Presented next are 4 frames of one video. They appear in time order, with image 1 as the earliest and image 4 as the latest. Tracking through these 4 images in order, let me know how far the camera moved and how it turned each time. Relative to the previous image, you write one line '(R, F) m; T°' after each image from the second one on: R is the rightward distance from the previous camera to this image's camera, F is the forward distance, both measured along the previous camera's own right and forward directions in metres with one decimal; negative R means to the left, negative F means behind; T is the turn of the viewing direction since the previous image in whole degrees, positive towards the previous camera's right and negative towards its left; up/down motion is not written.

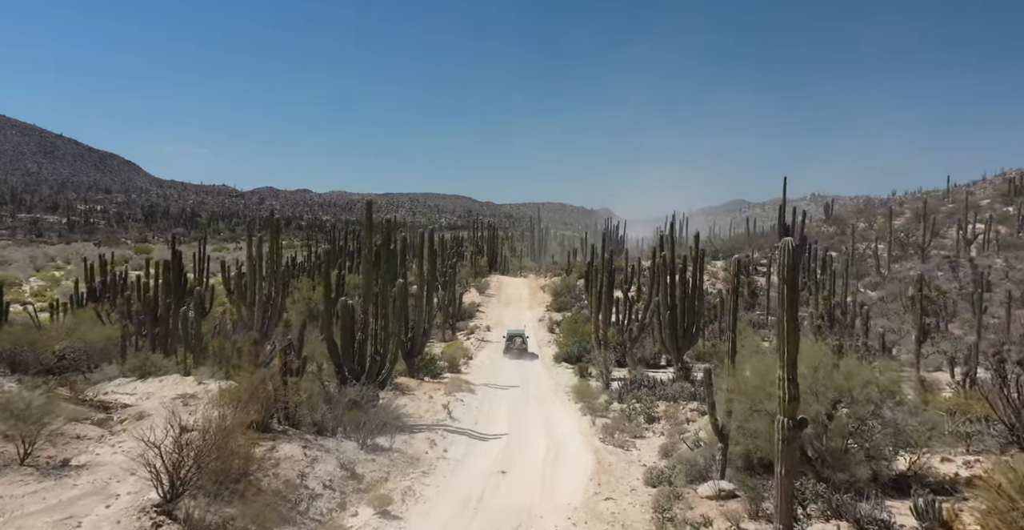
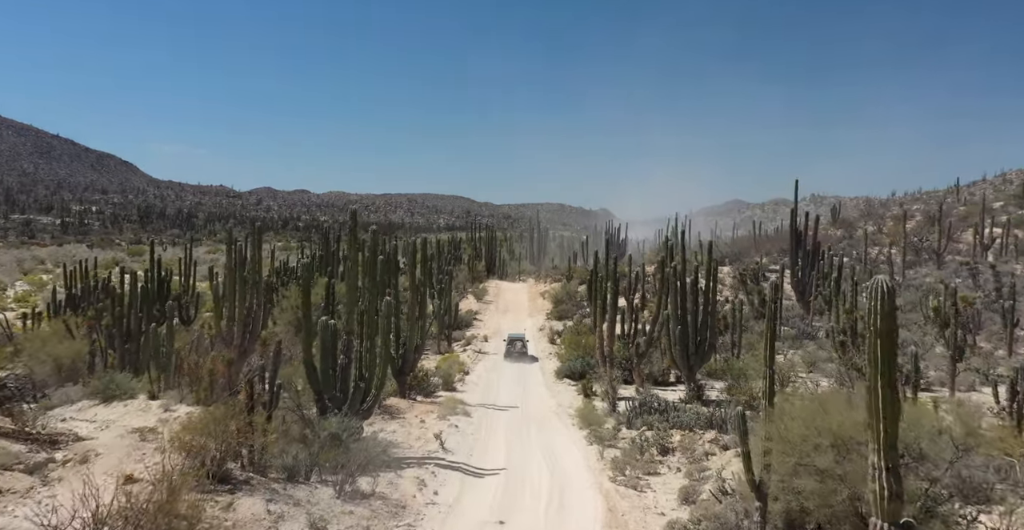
(0.0, +1.2) m; 0°
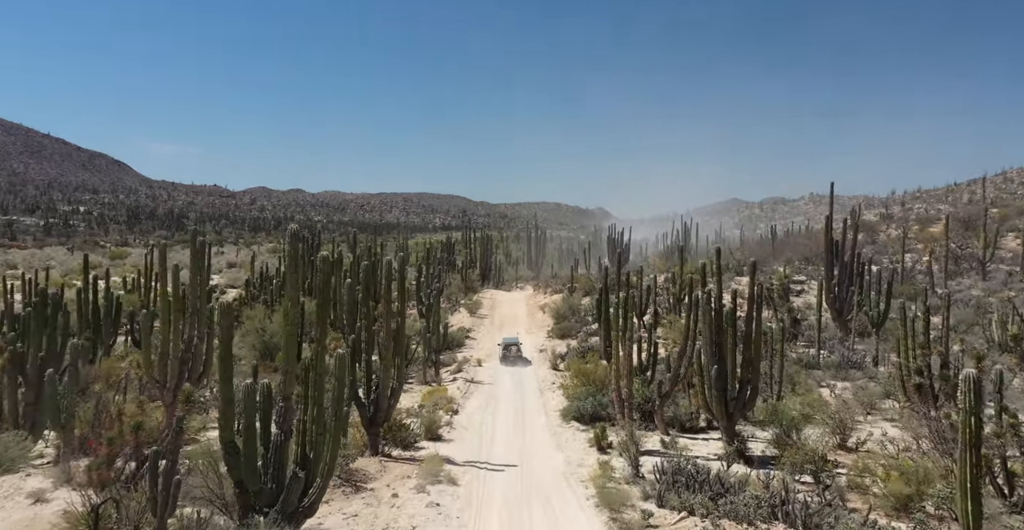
(0.0, +3.0) m; 0°
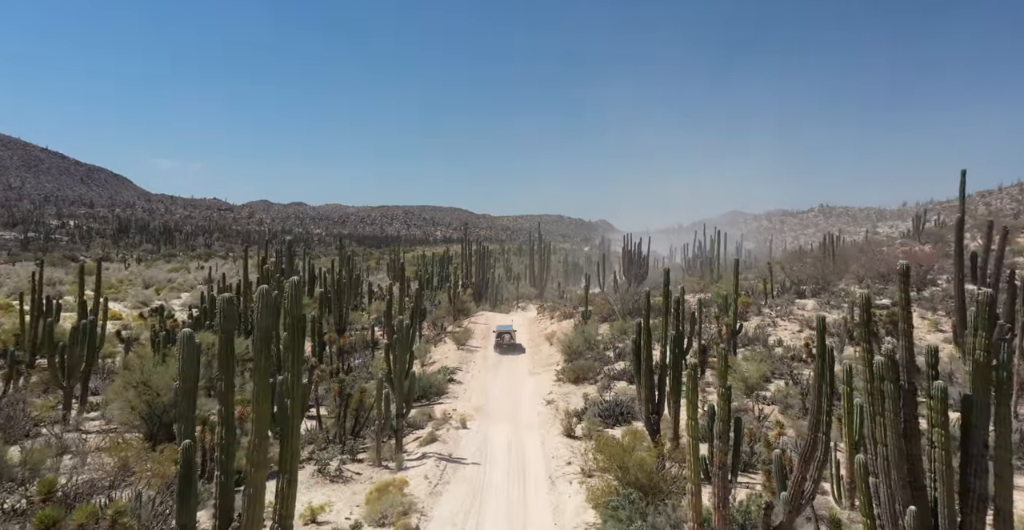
(+0.1, +6.3) m; 0°
